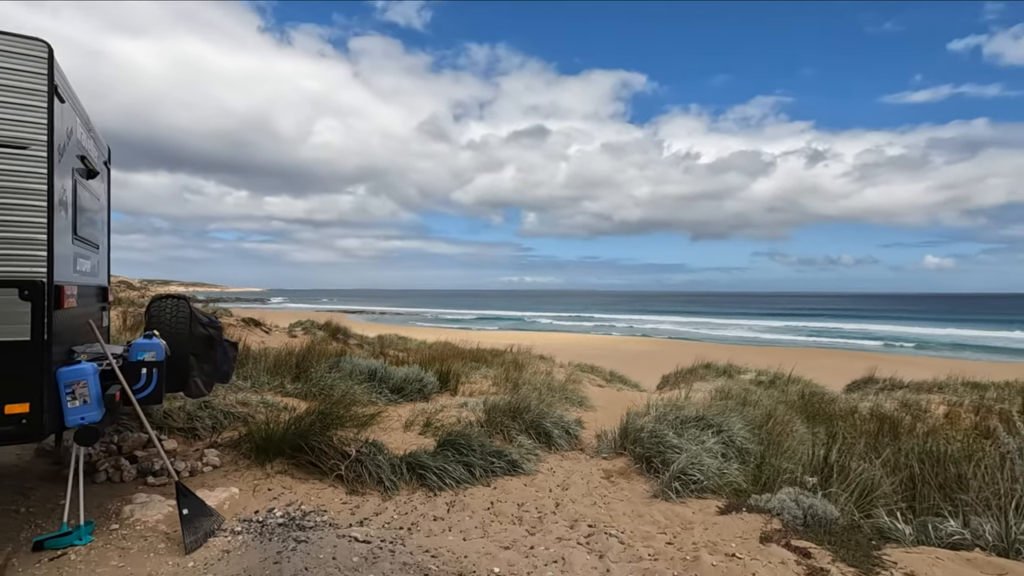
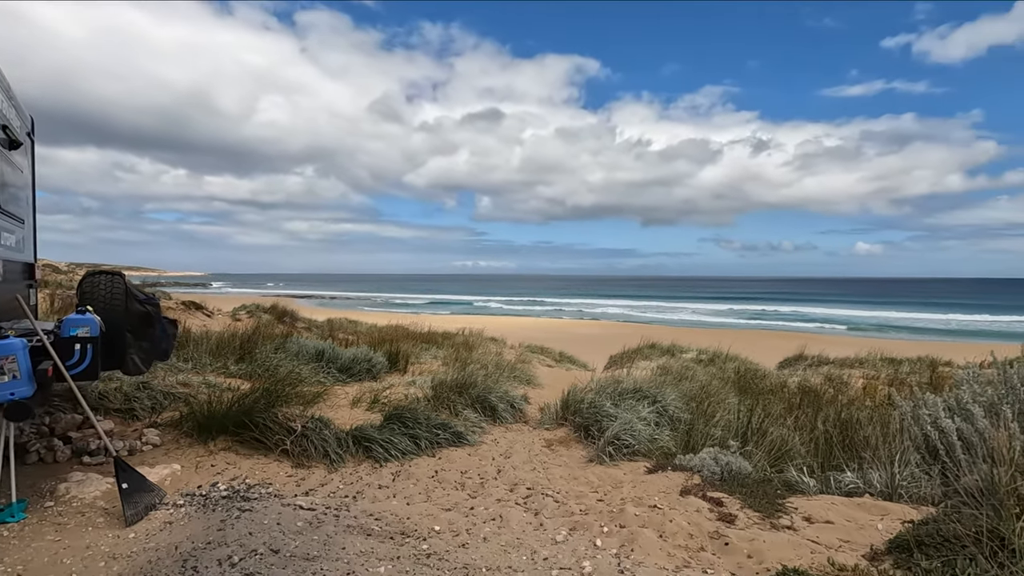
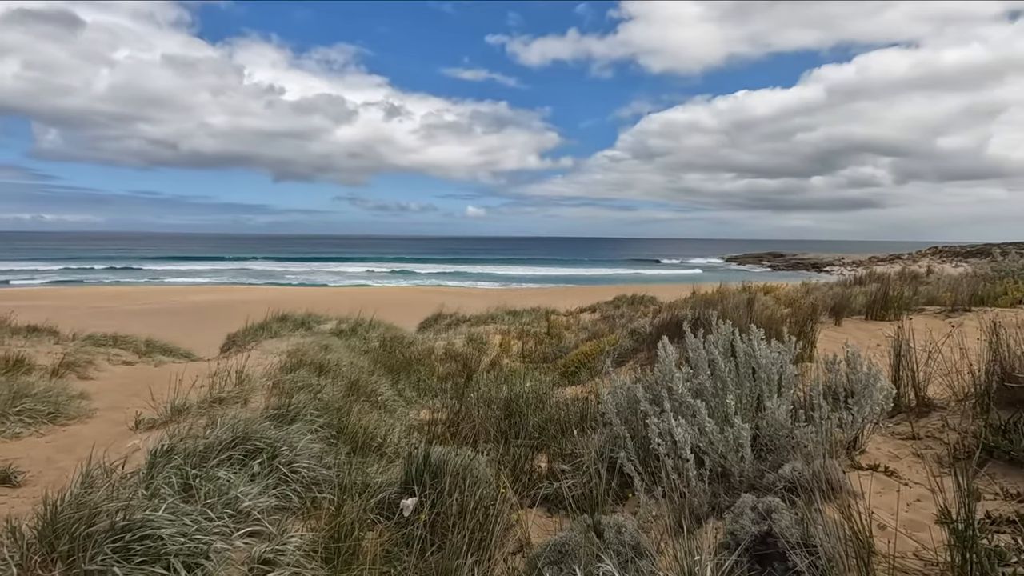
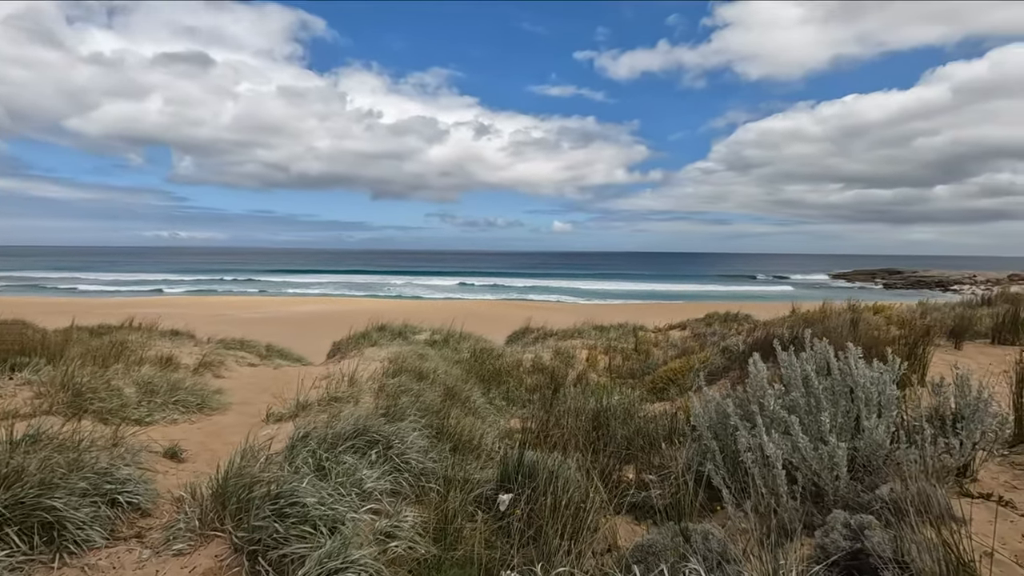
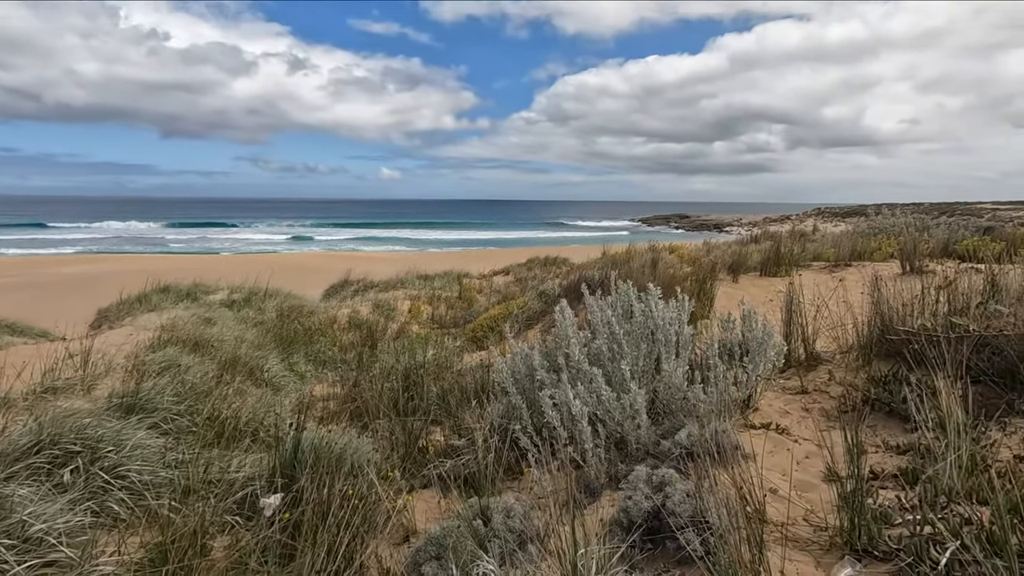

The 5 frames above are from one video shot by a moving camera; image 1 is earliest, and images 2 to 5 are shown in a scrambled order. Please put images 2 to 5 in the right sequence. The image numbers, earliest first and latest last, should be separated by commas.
2, 4, 3, 5
